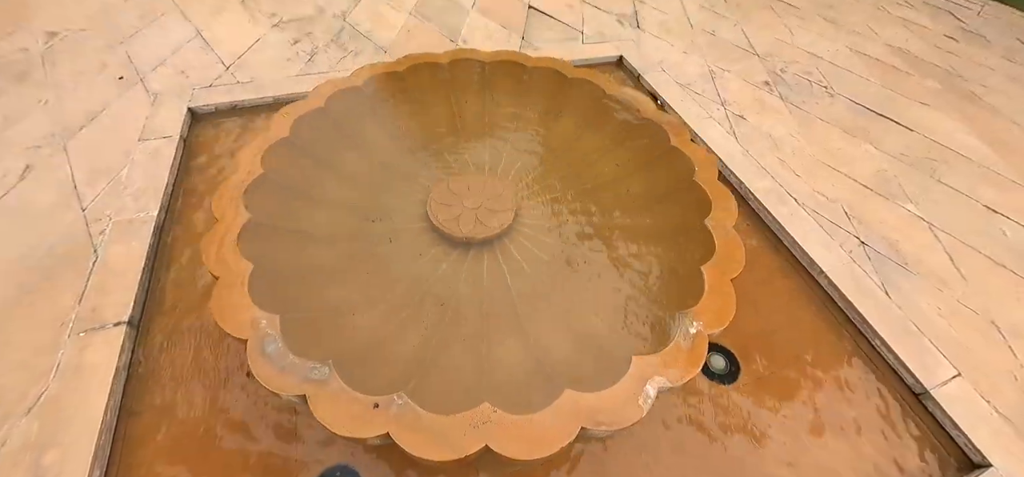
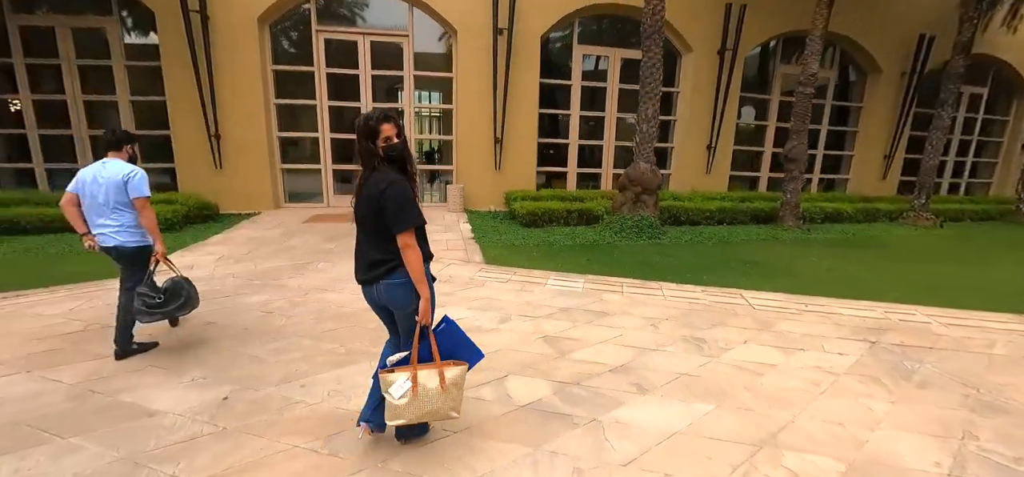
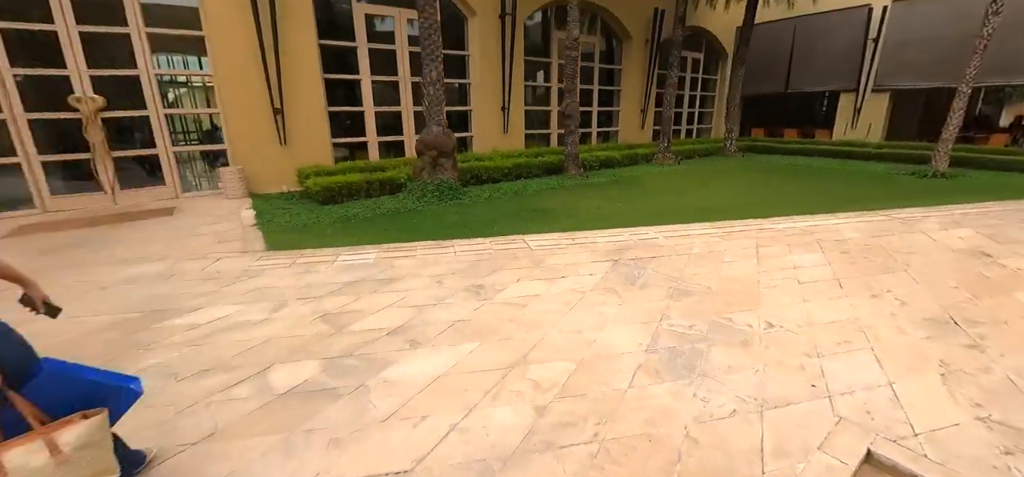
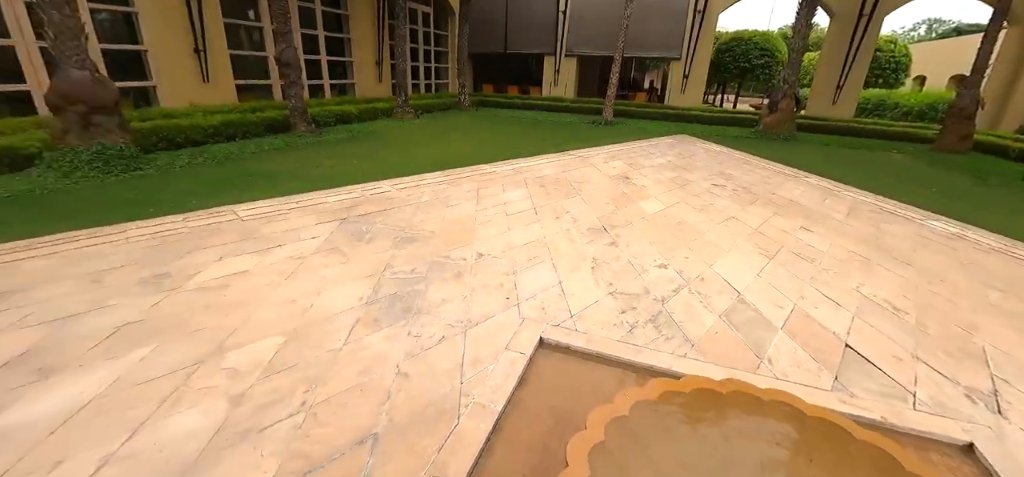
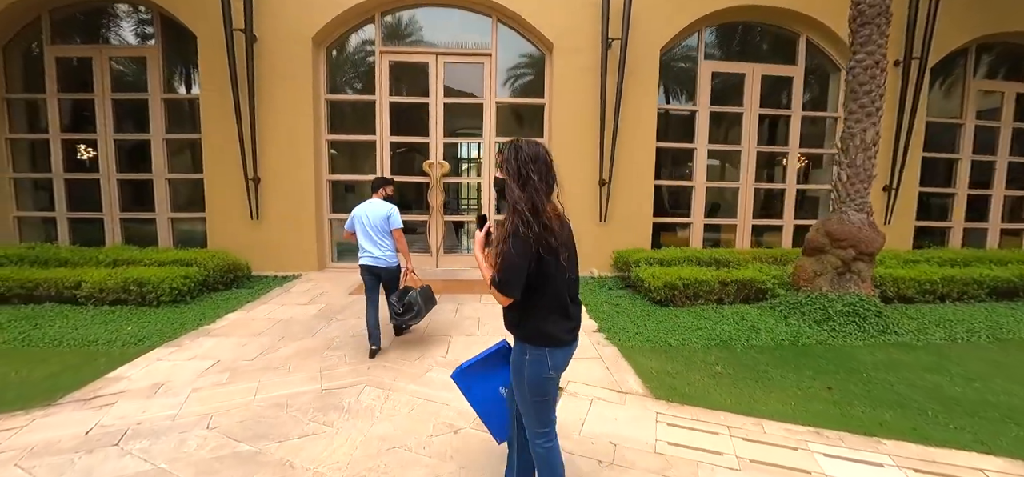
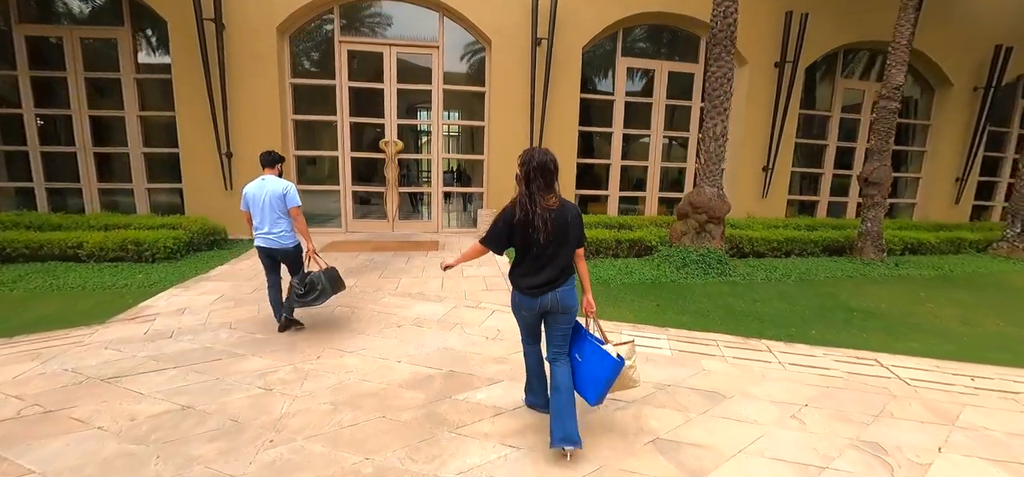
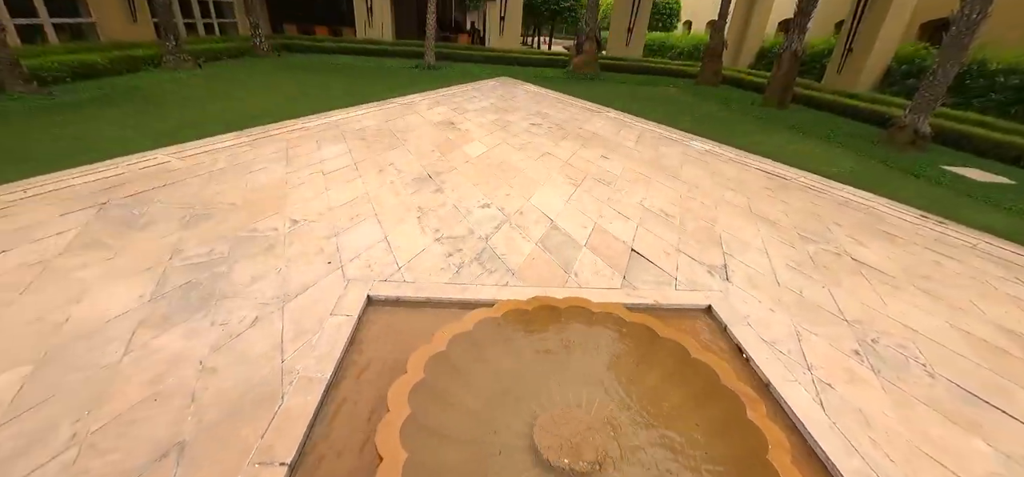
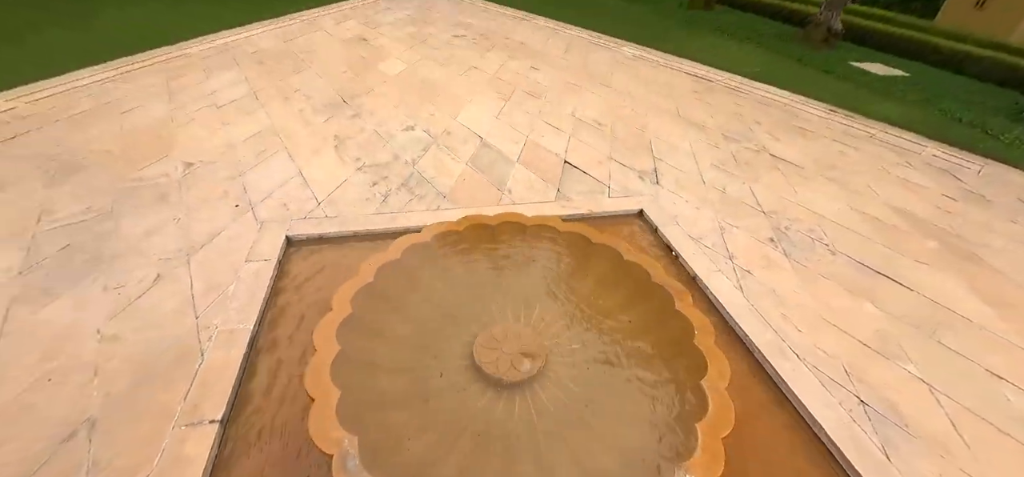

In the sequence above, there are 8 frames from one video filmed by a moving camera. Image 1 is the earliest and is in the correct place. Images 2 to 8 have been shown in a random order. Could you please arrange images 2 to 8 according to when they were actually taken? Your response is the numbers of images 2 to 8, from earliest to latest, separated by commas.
8, 7, 4, 3, 2, 6, 5
